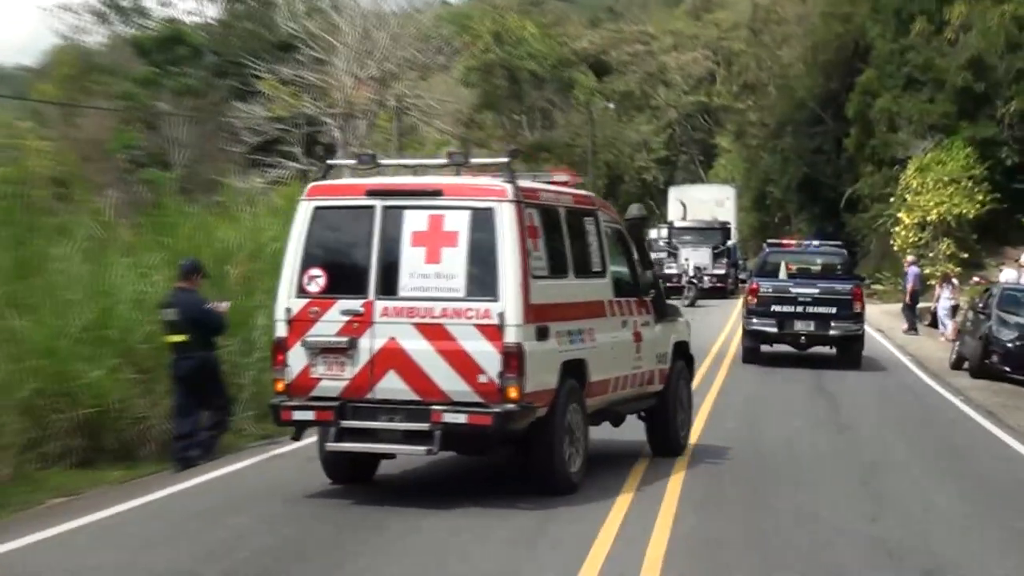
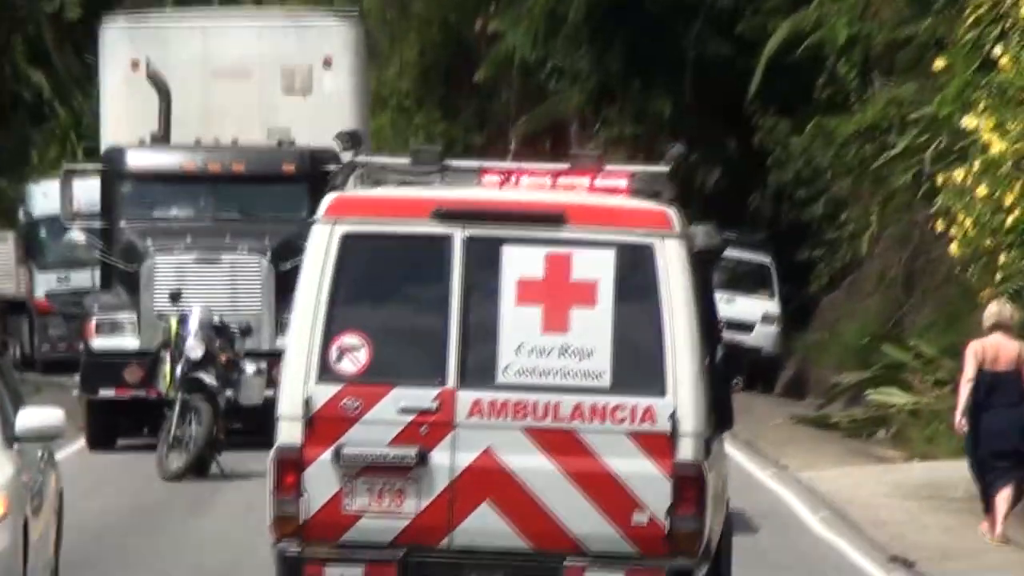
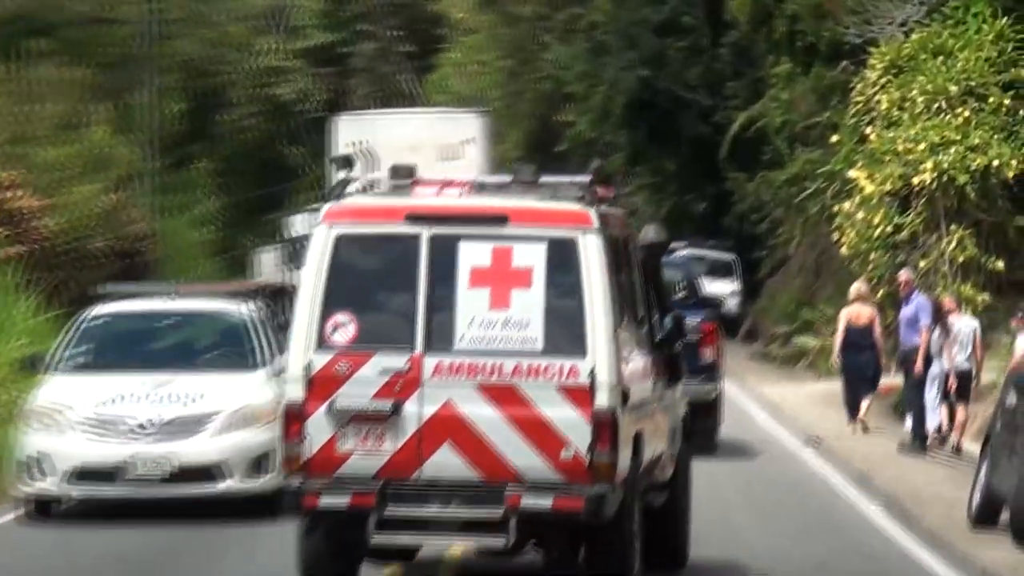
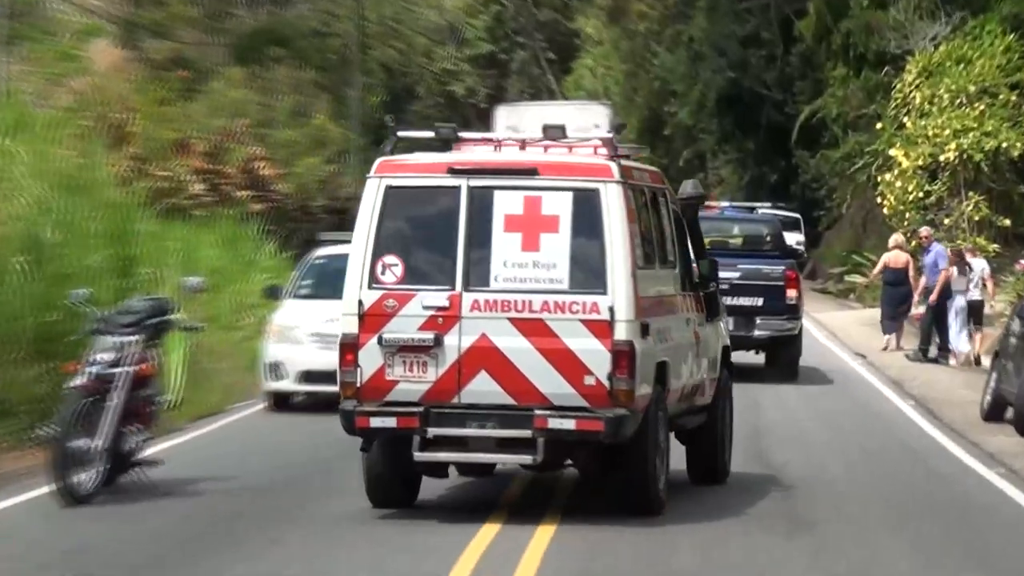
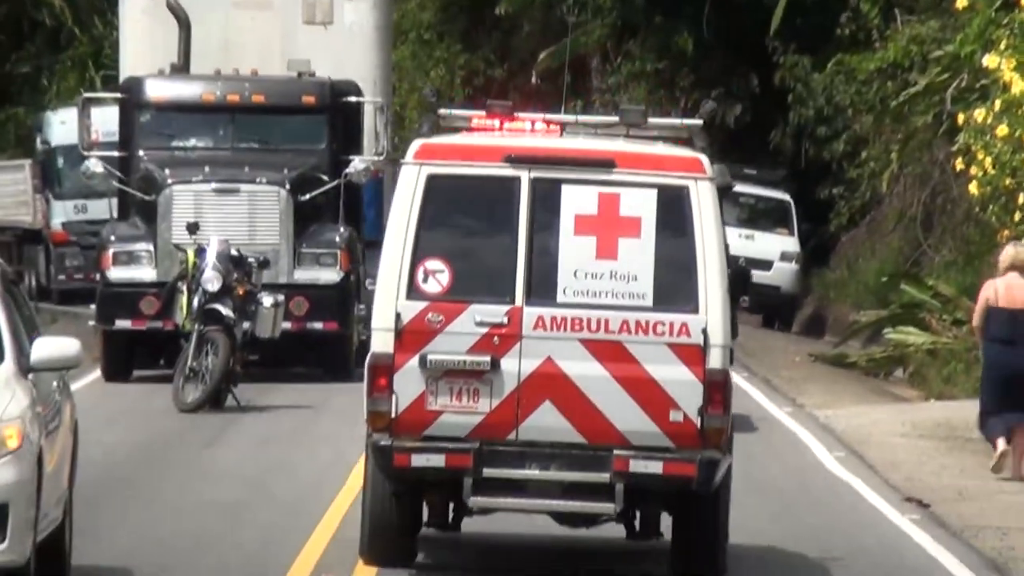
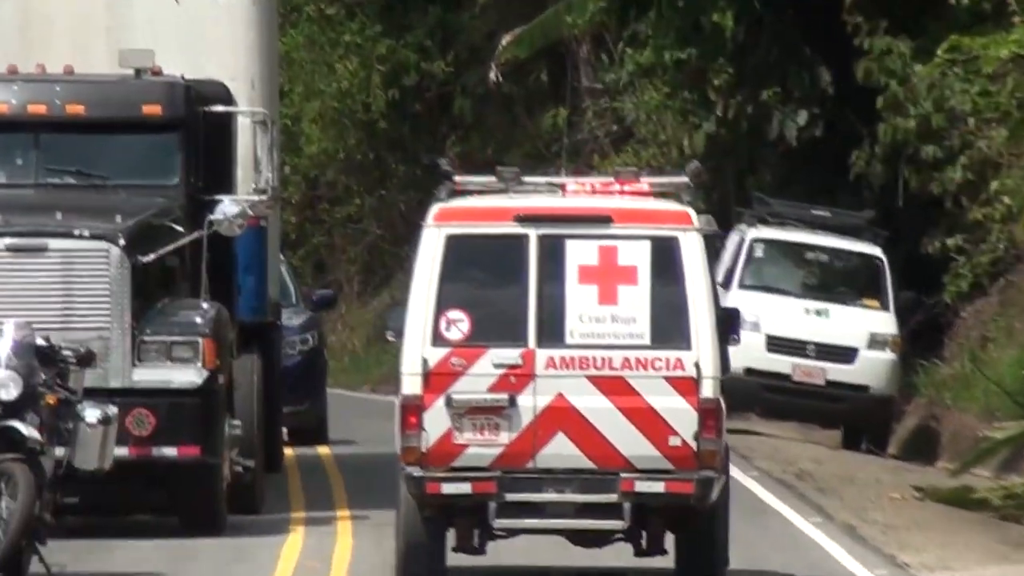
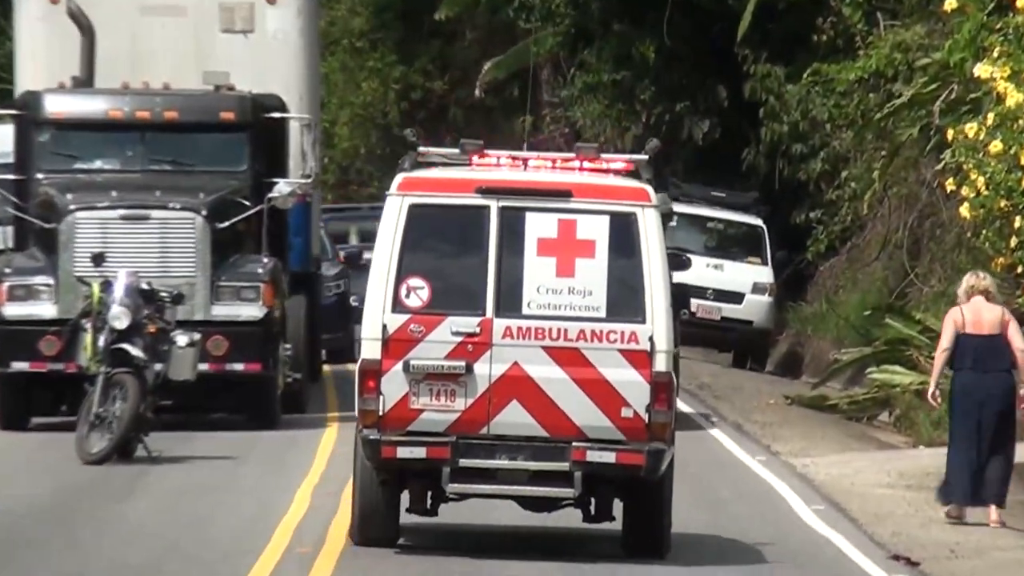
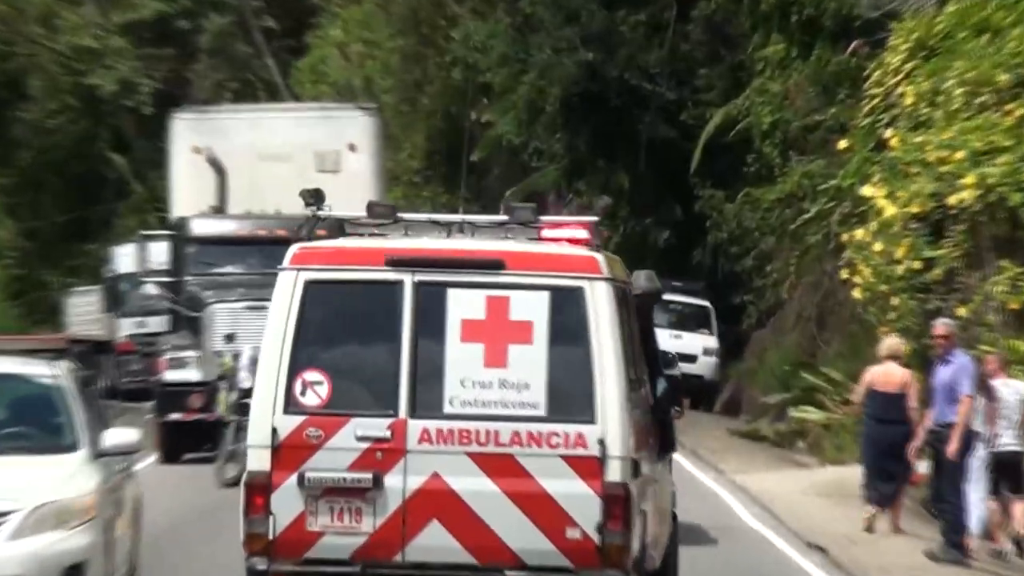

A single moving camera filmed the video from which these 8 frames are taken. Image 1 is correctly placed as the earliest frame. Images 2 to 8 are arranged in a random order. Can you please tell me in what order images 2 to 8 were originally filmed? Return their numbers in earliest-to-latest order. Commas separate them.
4, 3, 8, 2, 5, 7, 6
